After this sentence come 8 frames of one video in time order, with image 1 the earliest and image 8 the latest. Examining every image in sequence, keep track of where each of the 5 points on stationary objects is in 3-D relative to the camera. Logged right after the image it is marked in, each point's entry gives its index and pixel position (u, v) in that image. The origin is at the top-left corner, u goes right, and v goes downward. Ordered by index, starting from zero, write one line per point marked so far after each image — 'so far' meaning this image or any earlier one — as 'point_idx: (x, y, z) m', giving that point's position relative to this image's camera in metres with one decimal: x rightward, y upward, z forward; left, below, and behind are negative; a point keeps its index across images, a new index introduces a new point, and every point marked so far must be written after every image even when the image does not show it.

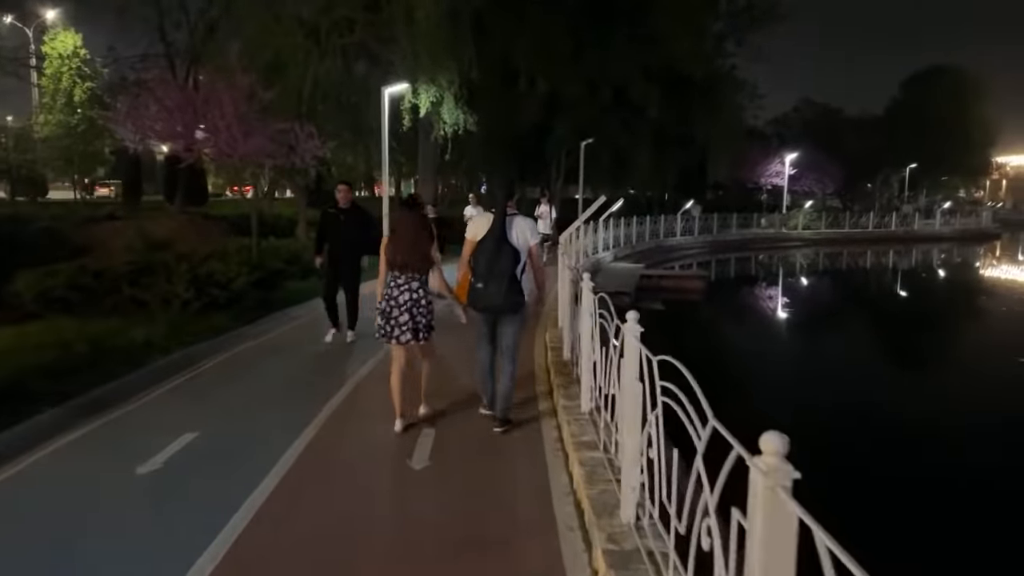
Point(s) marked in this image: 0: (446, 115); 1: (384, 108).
0: (-1.7, +4.6, +18.9) m
1: (-3.3, +4.6, +18.3) m
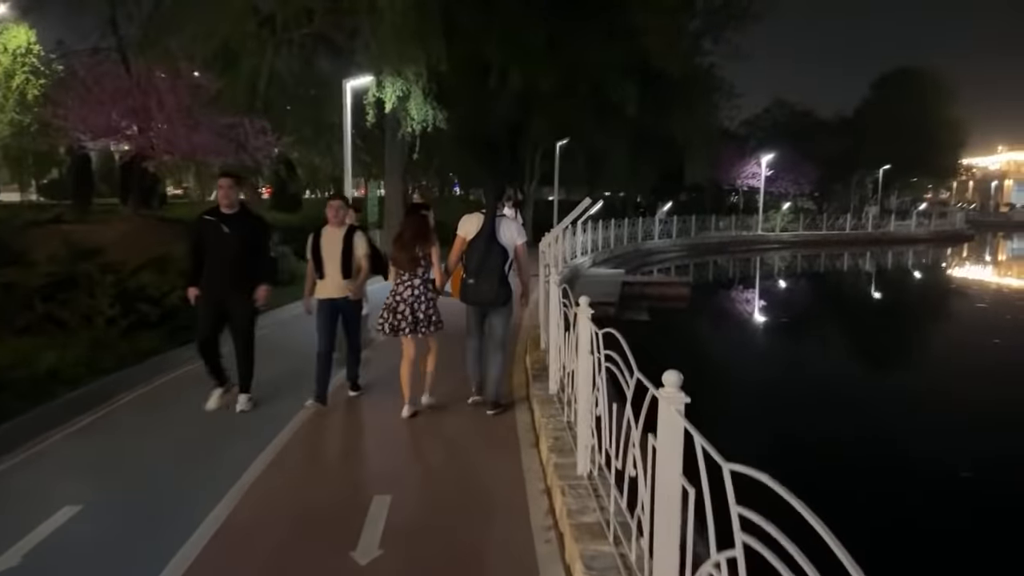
0: (-2.4, +4.4, +17.6) m
1: (-3.9, +4.4, +17.0) m
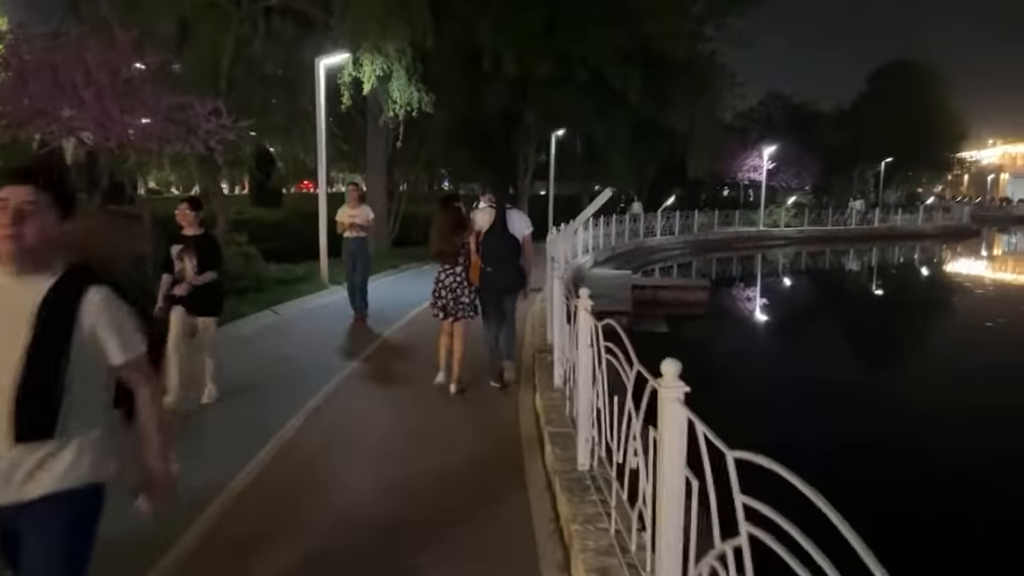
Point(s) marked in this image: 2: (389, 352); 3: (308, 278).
0: (-2.5, +4.2, +15.6) m
1: (-4.0, +4.3, +14.9) m
2: (-1.7, -0.9, +10.0) m
3: (-4.5, +0.2, +15.9) m
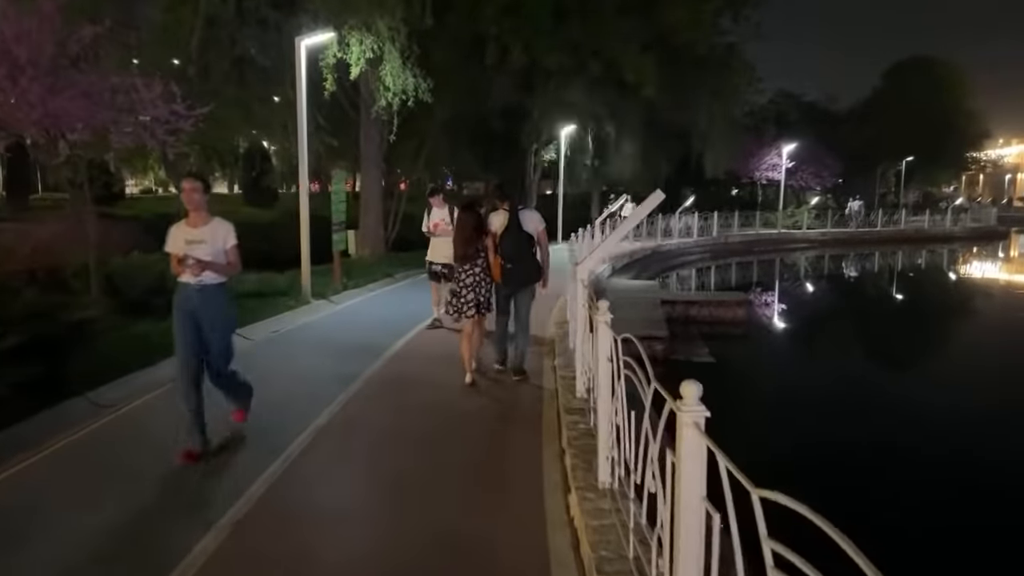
0: (-2.3, +4.0, +13.6) m
1: (-3.8, +4.0, +12.9) m
2: (-1.5, -1.2, +8.0) m
3: (-4.3, 0.0, +13.9) m
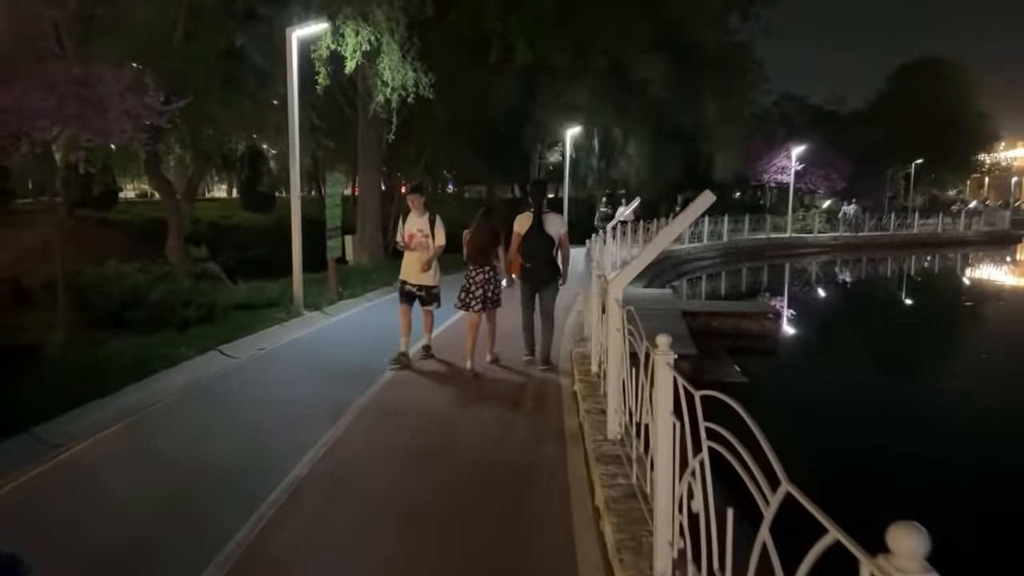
0: (-2.2, +3.8, +12.6) m
1: (-3.7, +3.8, +12.0) m
2: (-1.4, -1.3, +7.0) m
3: (-4.2, -0.2, +12.9) m
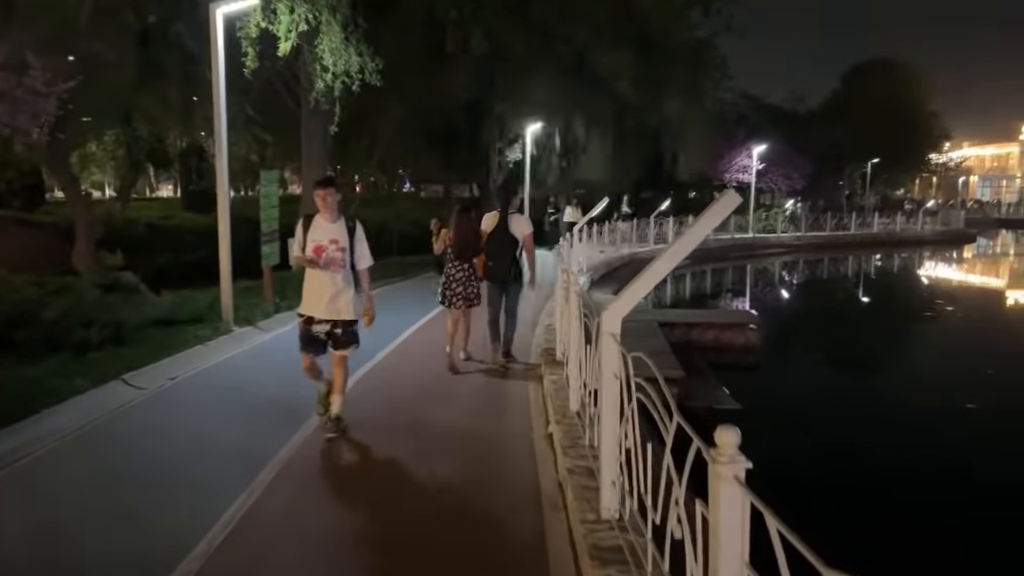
0: (-2.8, +3.6, +11.2) m
1: (-4.3, +3.6, +10.4) m
2: (-1.7, -1.5, +5.6) m
3: (-4.8, -0.4, +11.4) m
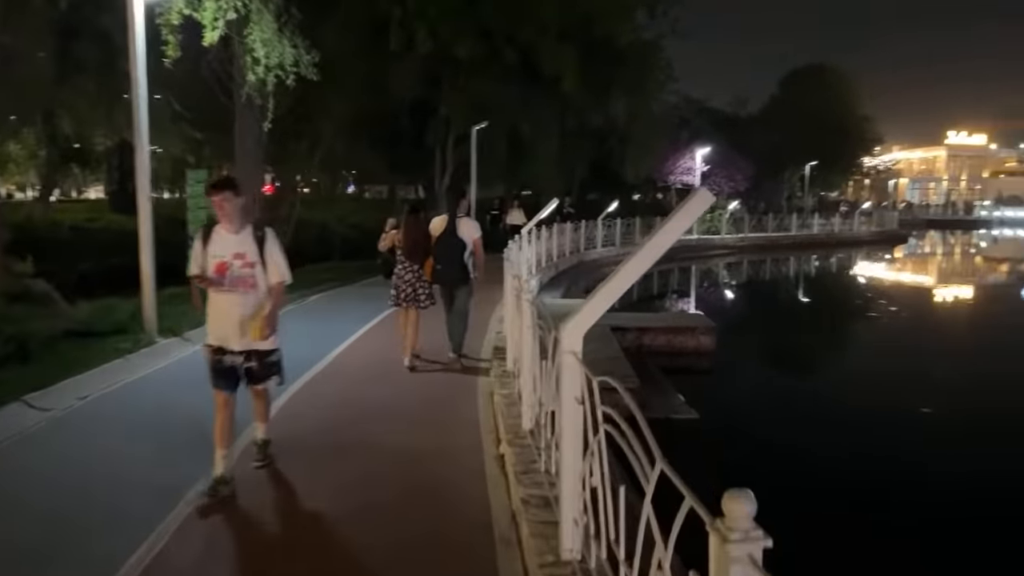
0: (-3.7, +3.5, +10.5) m
1: (-5.1, +3.5, +9.6) m
2: (-2.0, -1.6, +5.0) m
3: (-5.6, -0.6, +10.5) m
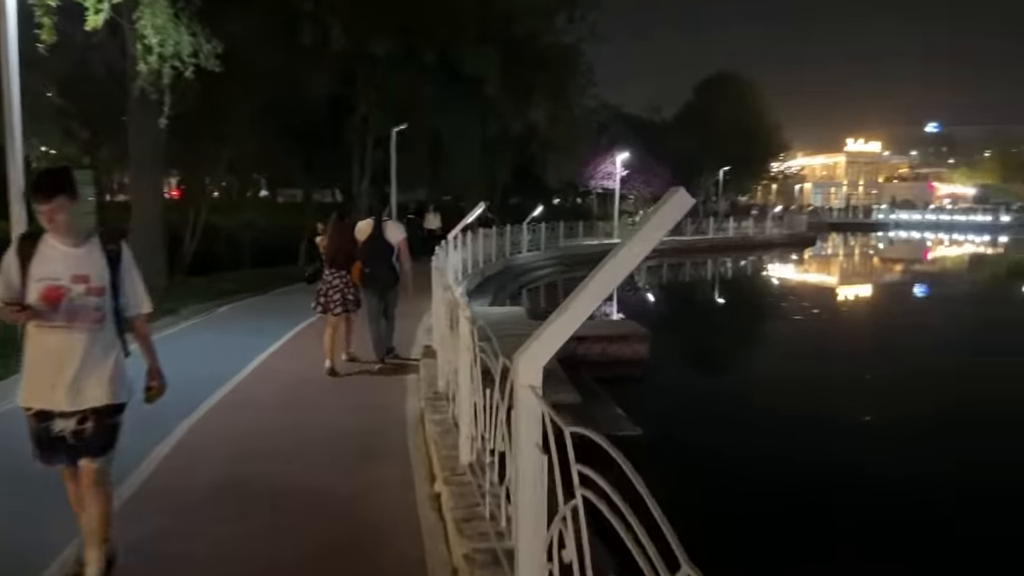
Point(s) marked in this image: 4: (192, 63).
0: (-4.7, +3.3, +9.4) m
1: (-6.0, +3.3, +8.4) m
2: (-2.4, -1.7, +4.2) m
3: (-6.6, -0.8, +9.2) m
4: (-4.6, +3.2, +10.4) m
